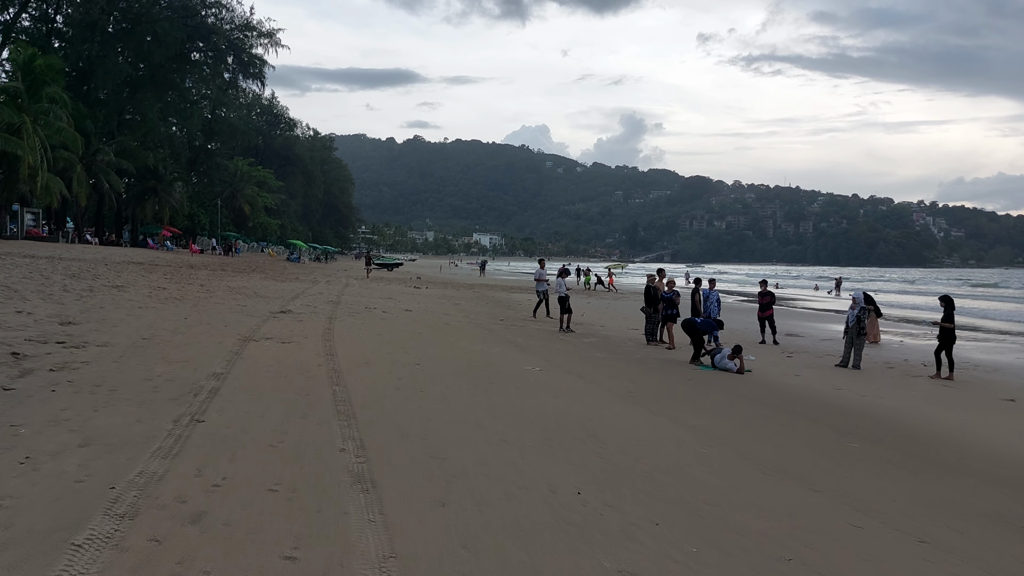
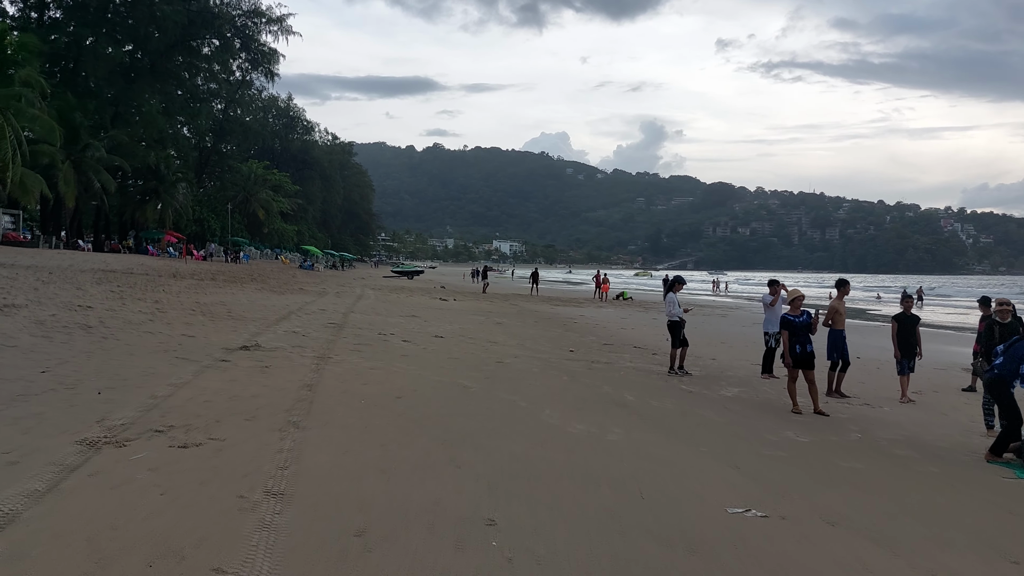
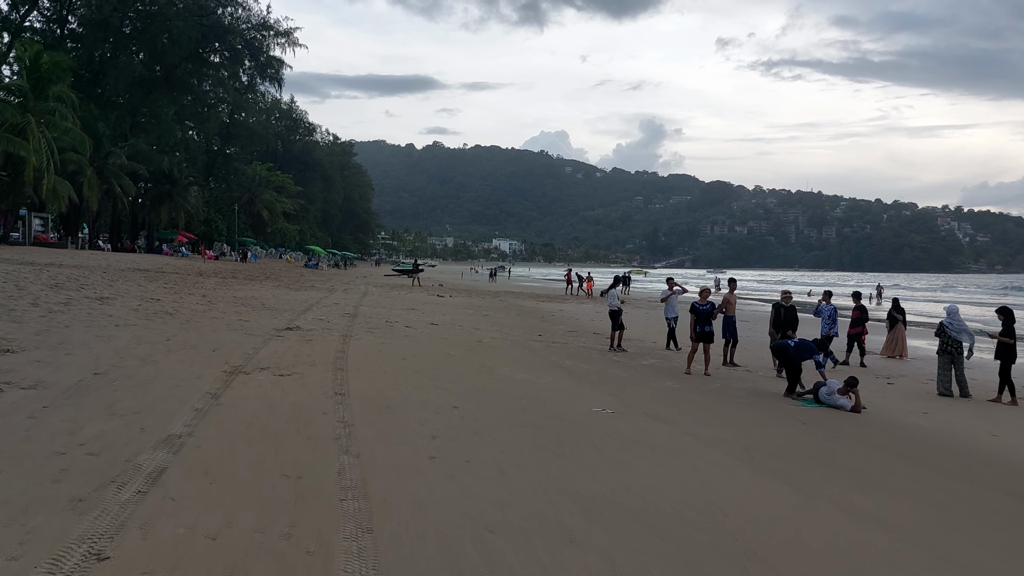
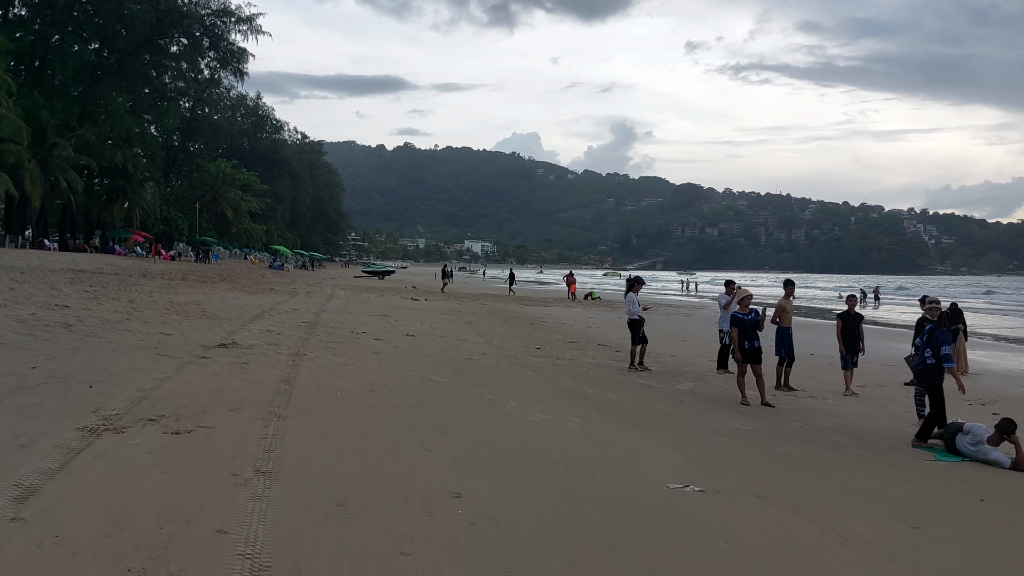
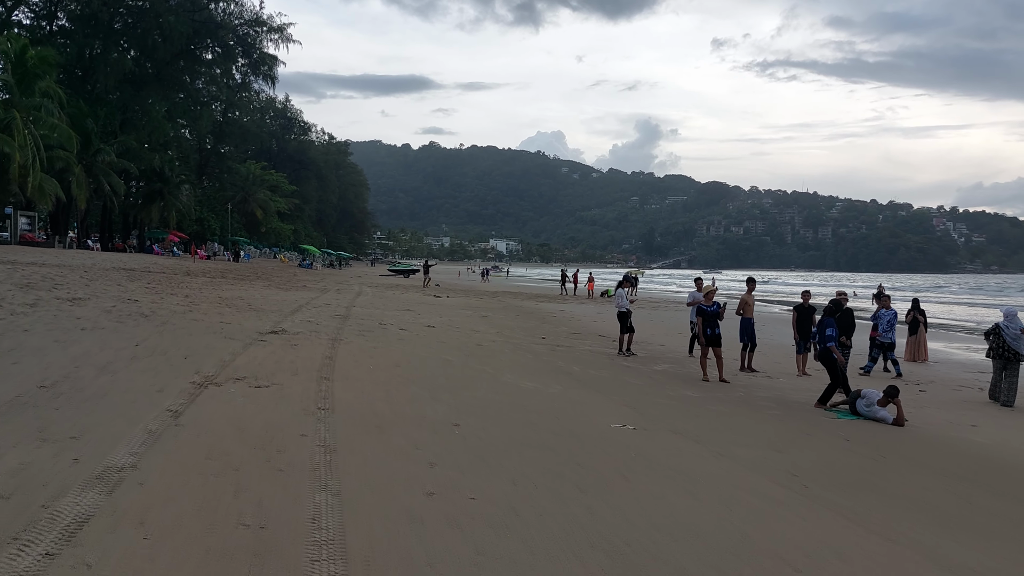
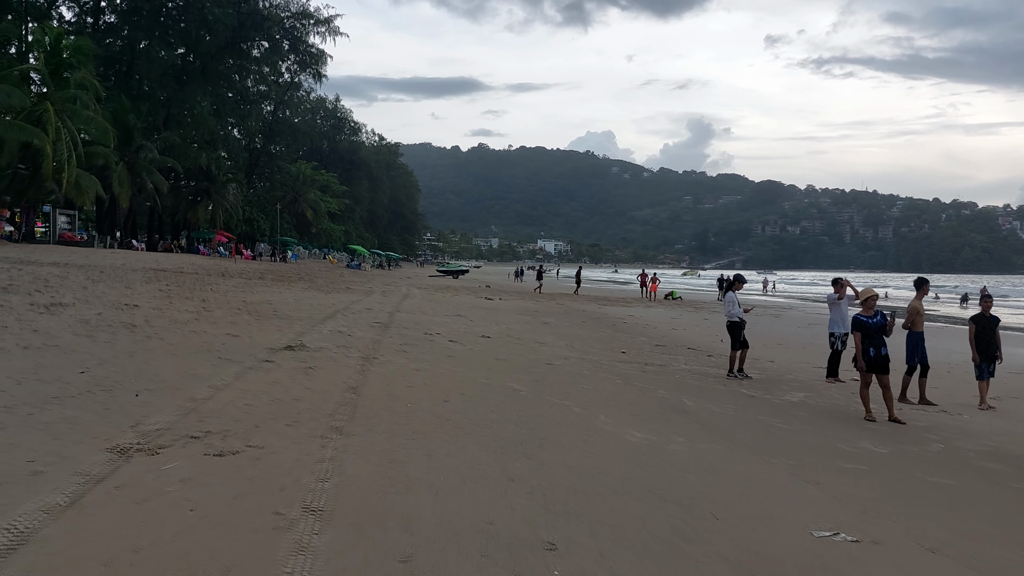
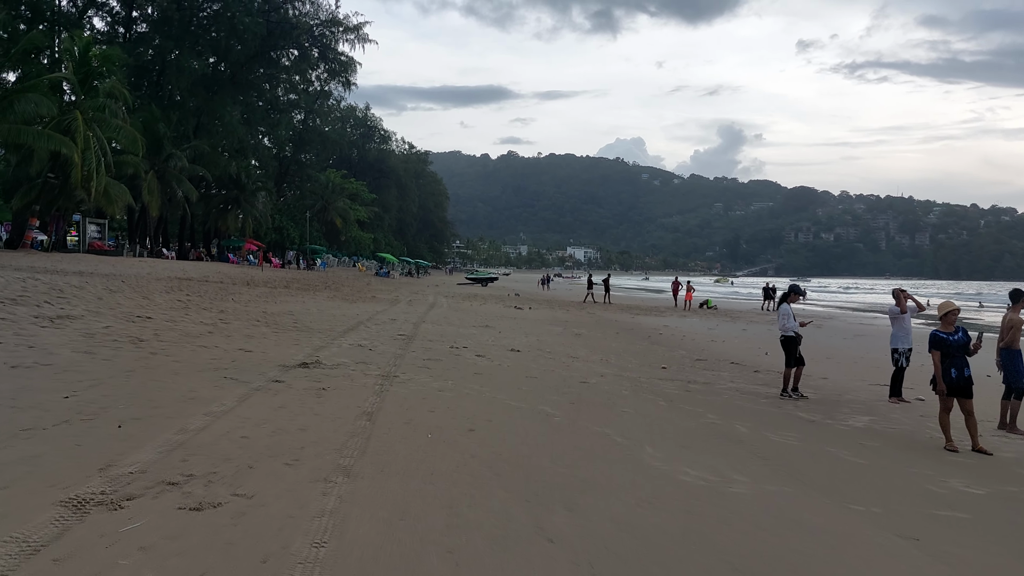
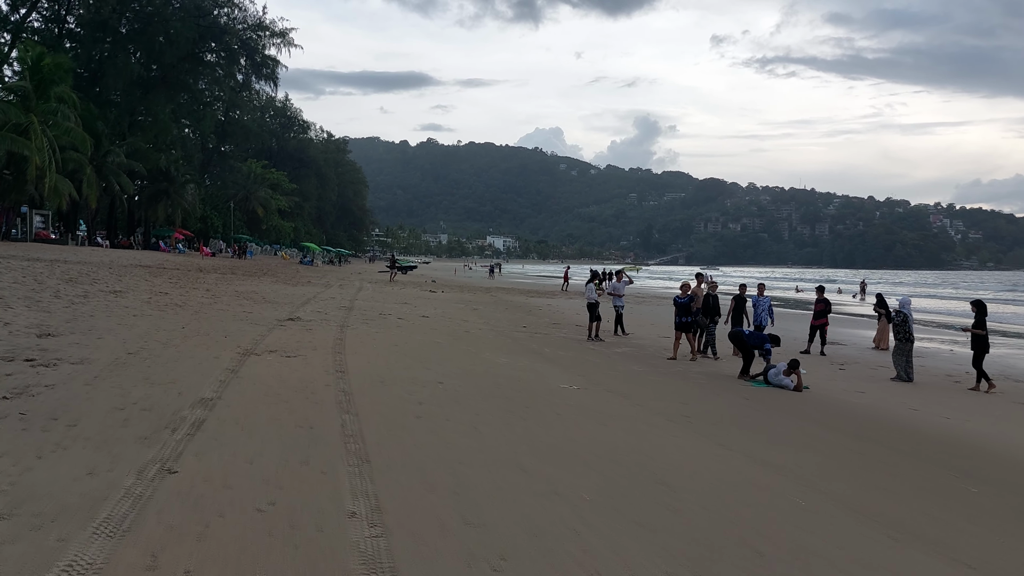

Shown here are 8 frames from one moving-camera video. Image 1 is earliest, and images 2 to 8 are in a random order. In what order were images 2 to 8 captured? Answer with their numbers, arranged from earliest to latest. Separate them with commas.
8, 3, 5, 4, 2, 6, 7
